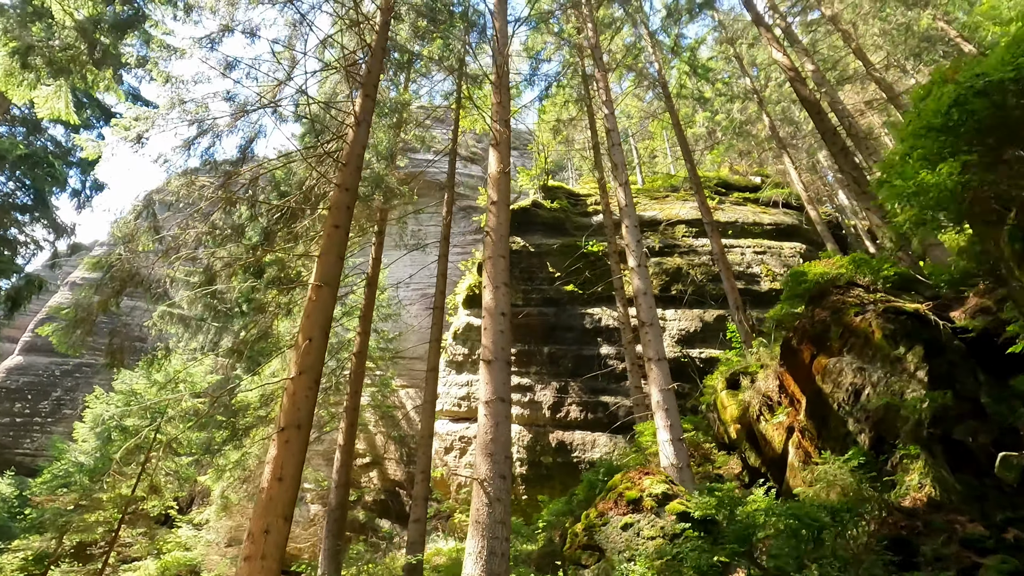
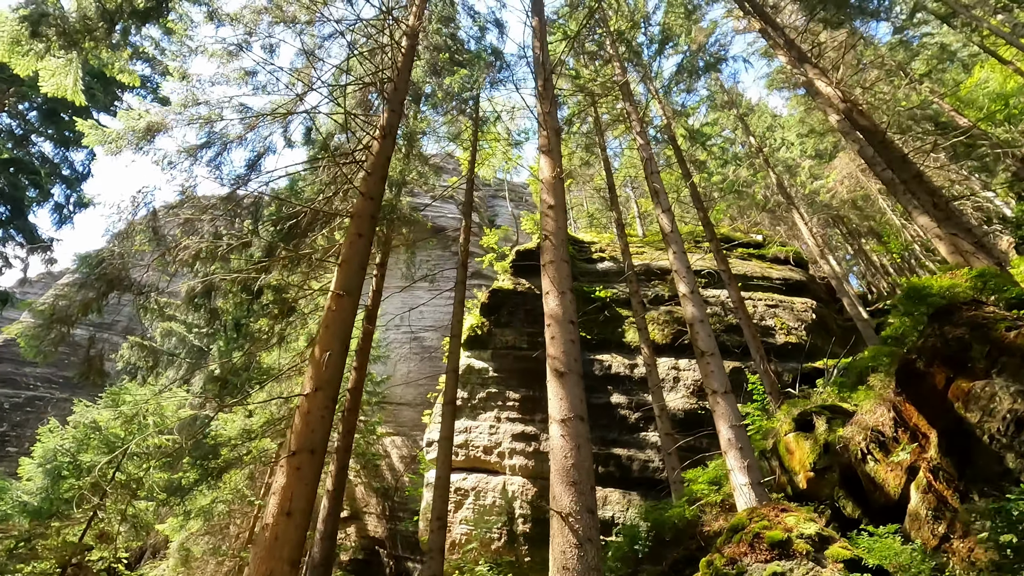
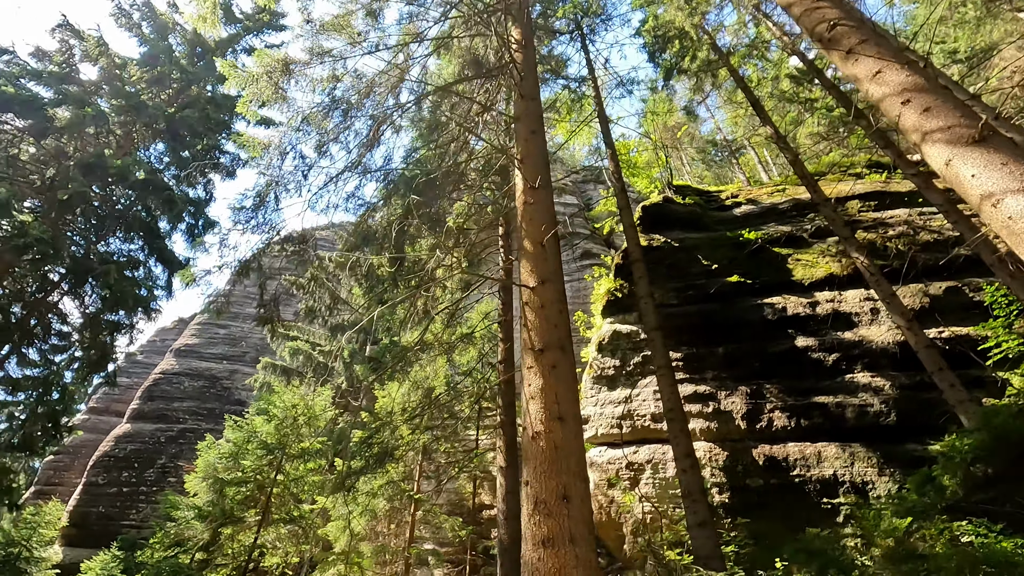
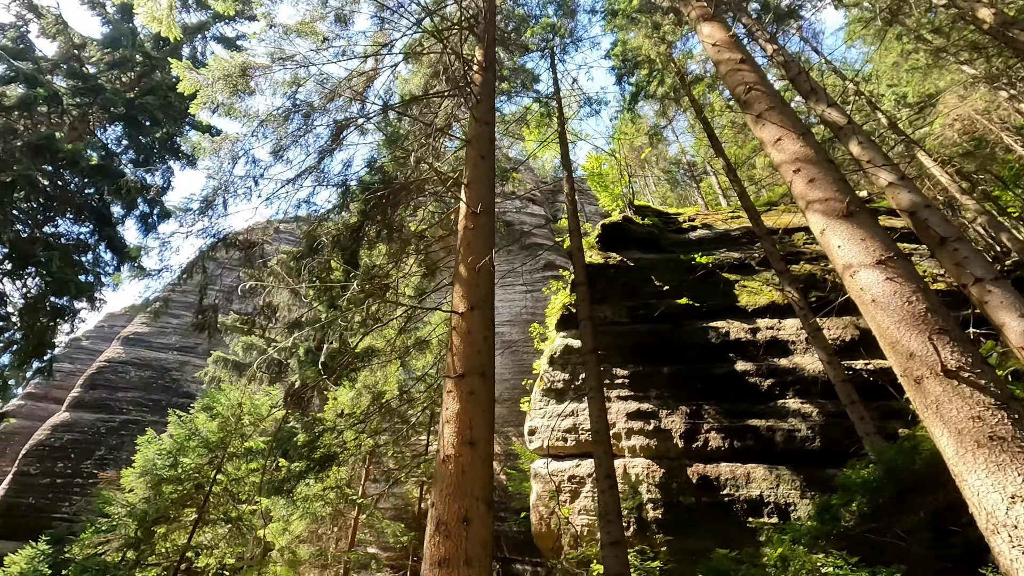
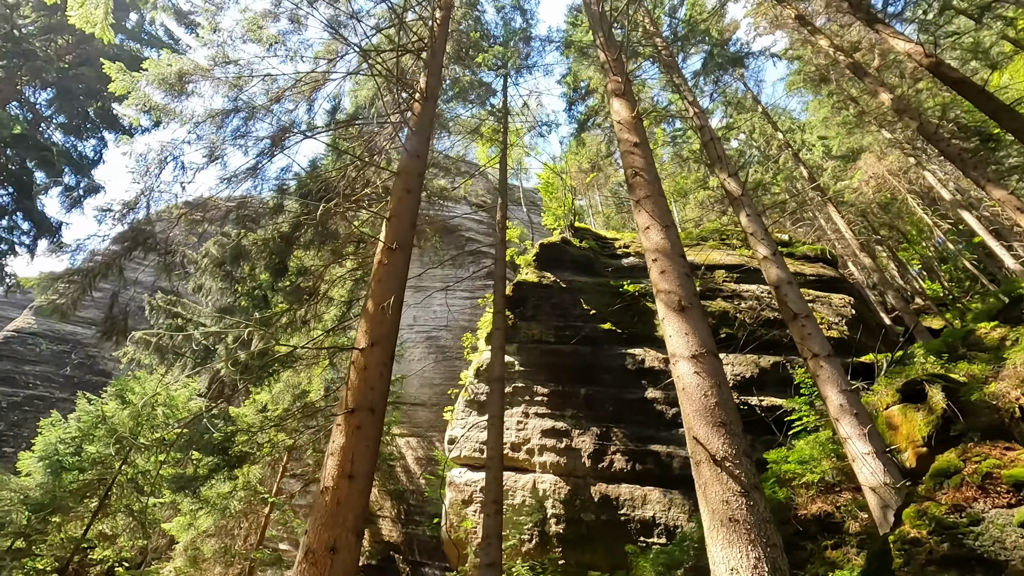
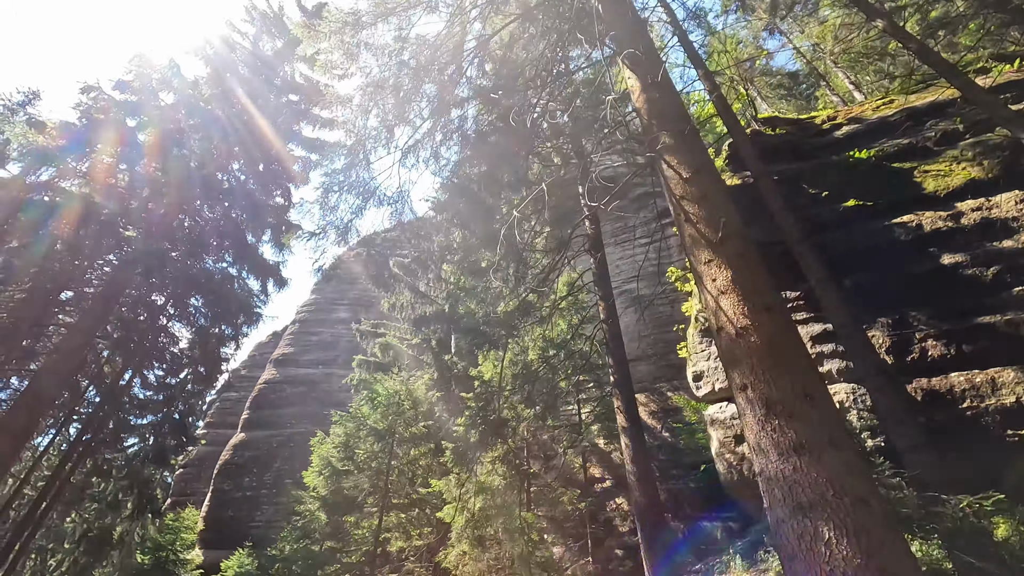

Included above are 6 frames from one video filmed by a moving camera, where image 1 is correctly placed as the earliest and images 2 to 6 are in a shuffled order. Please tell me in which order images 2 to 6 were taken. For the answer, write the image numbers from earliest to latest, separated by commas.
2, 5, 4, 3, 6
